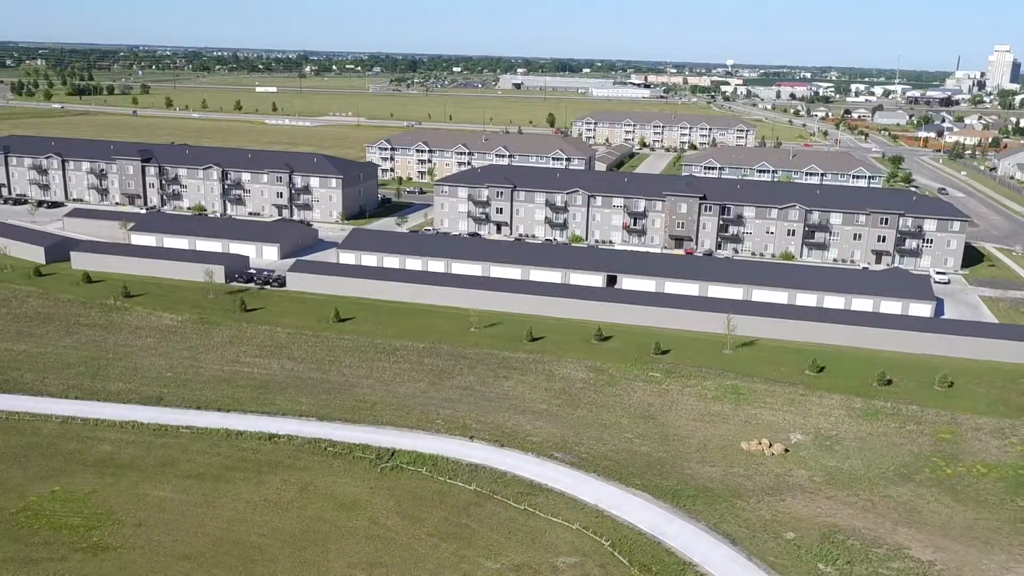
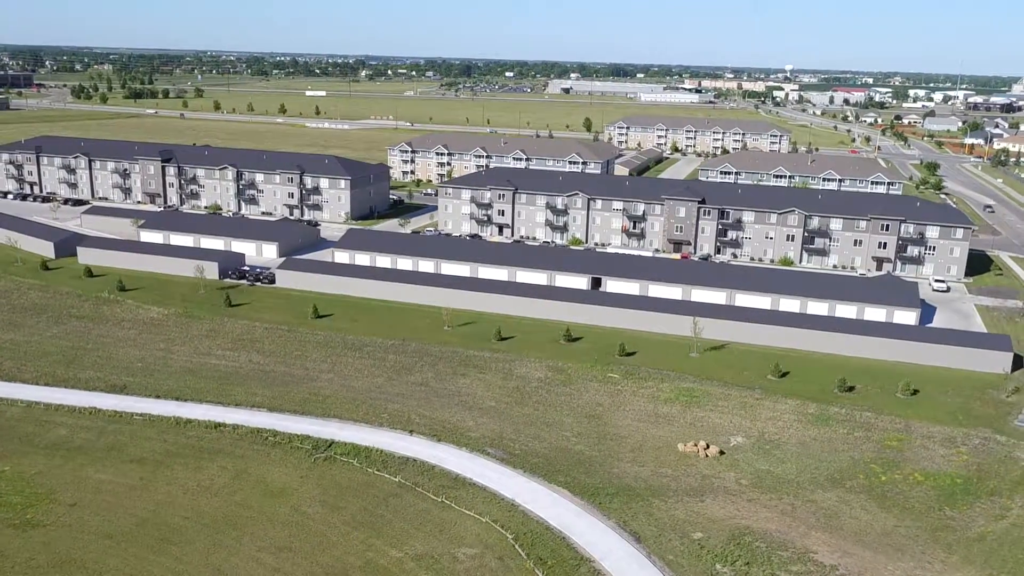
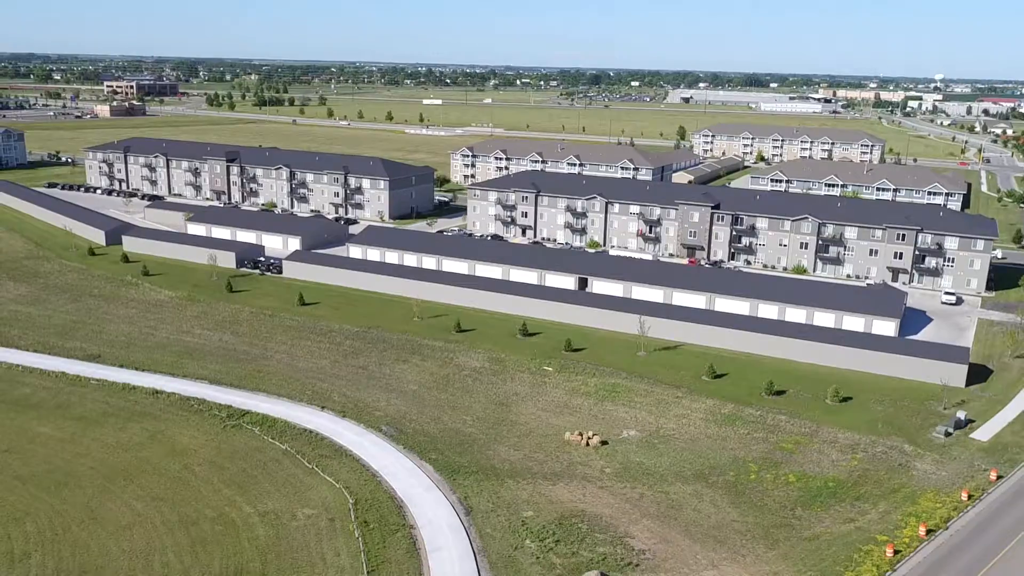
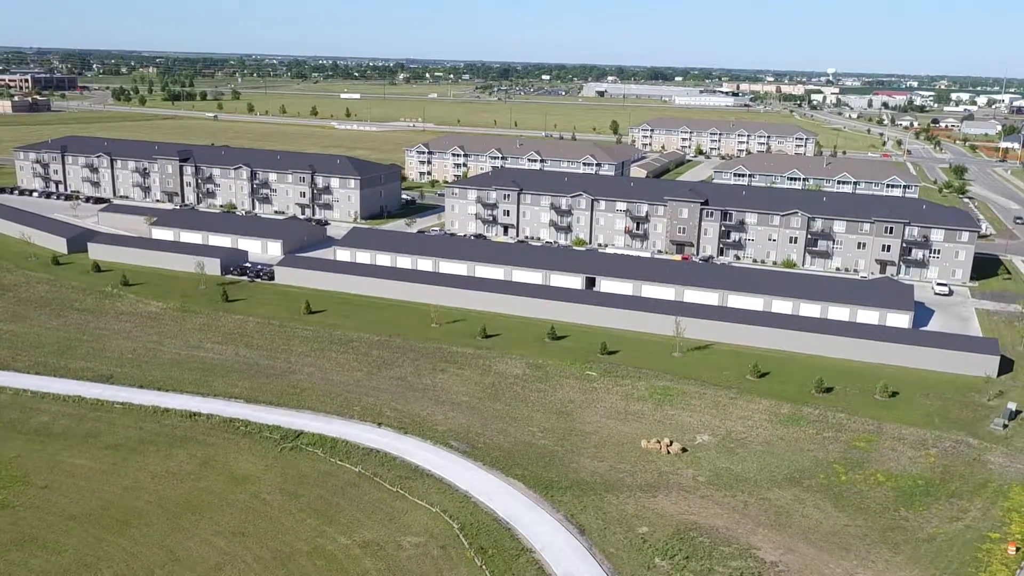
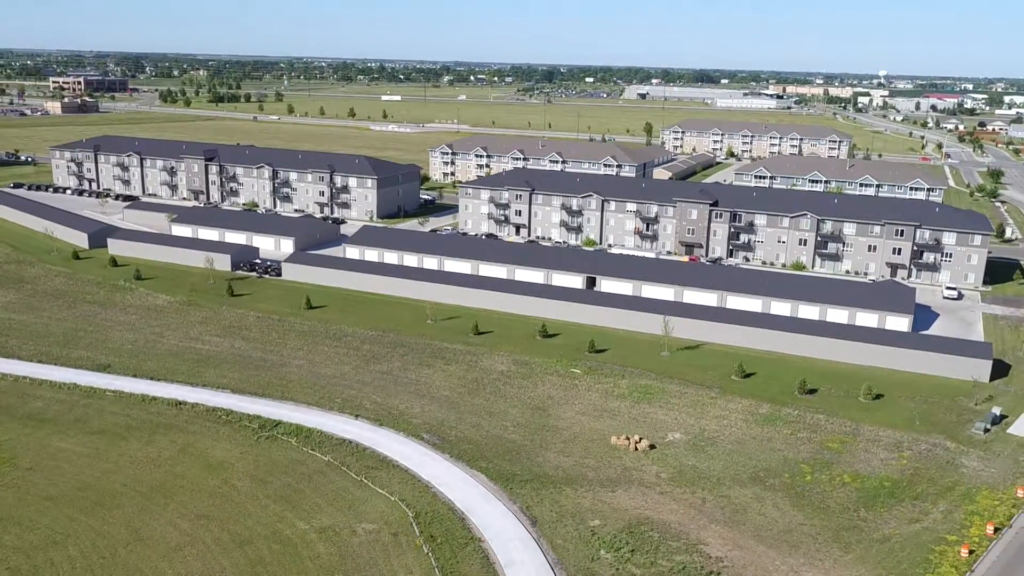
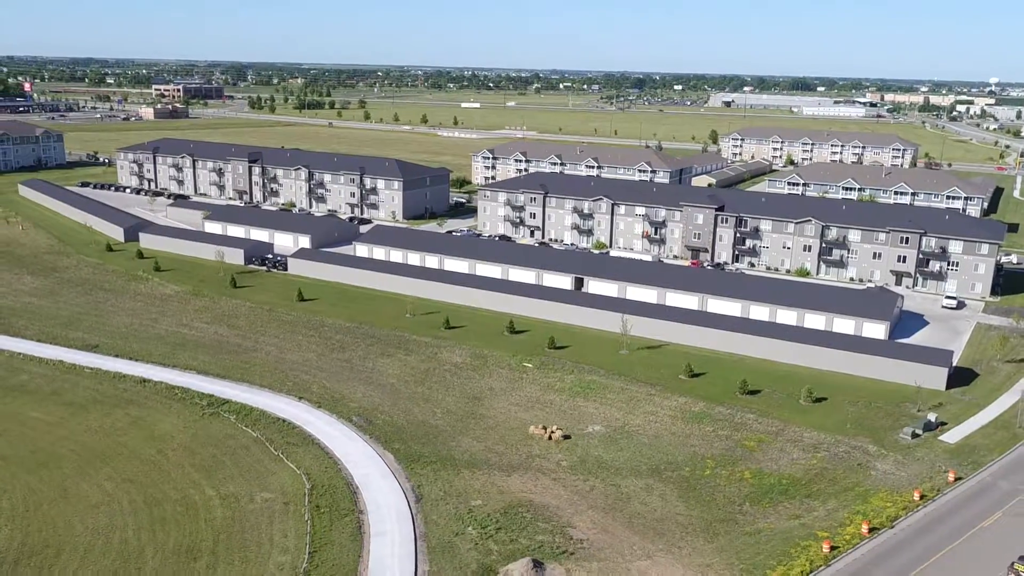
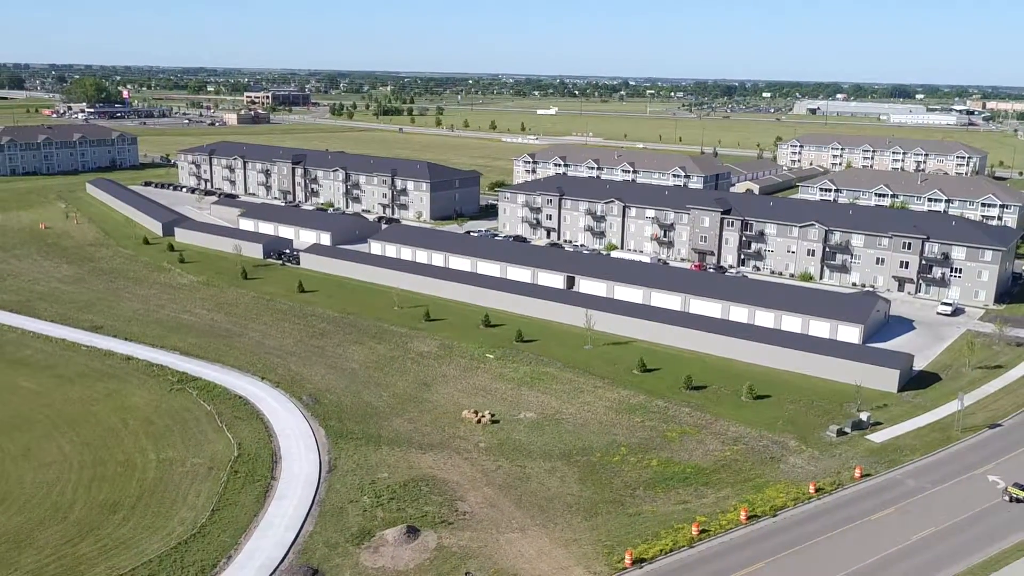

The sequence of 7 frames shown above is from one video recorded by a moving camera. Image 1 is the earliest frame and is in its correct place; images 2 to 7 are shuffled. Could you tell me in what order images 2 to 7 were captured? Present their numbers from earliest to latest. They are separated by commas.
2, 4, 5, 3, 6, 7
